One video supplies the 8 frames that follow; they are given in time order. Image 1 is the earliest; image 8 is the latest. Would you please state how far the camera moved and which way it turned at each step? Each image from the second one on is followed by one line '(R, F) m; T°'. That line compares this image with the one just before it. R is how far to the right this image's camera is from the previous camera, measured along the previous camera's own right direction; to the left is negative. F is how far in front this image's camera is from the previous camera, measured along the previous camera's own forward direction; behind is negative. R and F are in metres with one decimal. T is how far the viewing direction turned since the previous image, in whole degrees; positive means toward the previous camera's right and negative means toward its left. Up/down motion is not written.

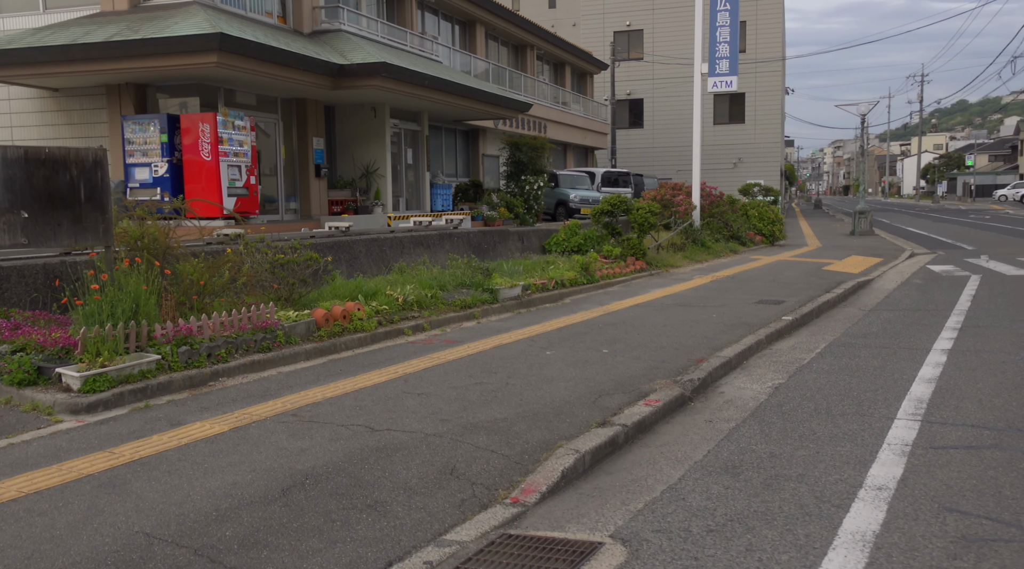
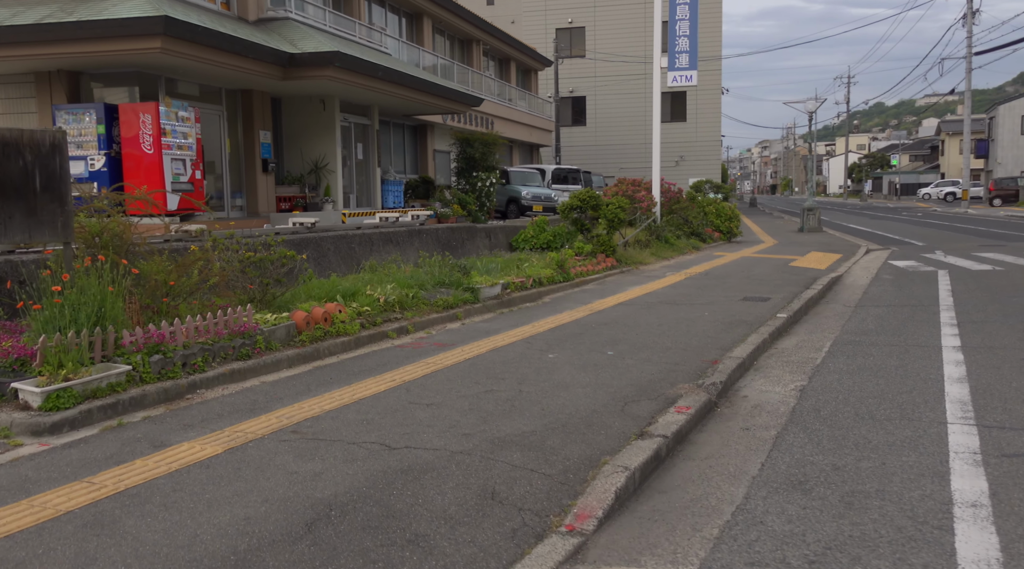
(-0.6, +0.5) m; +4°
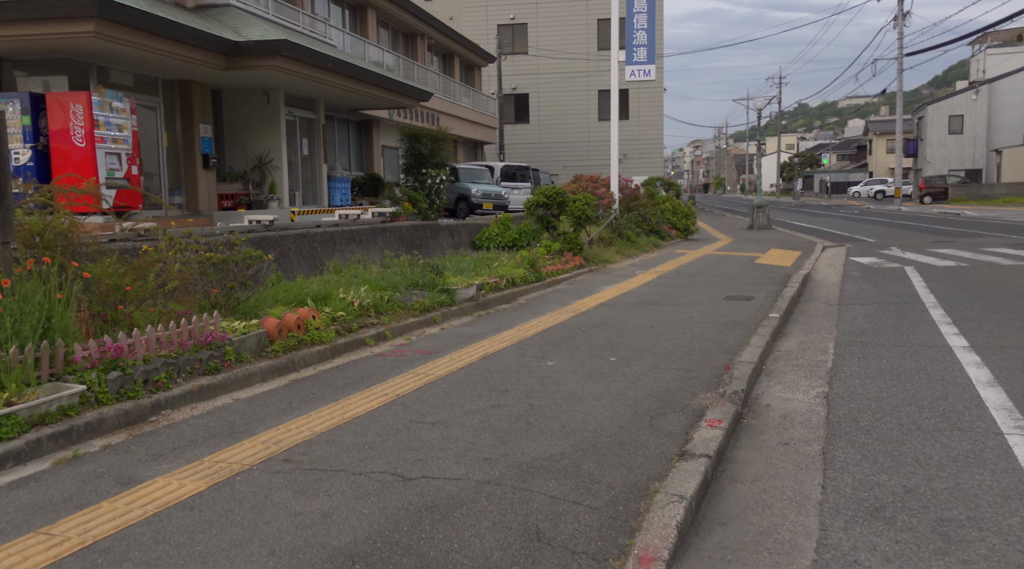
(-0.5, +0.6) m; +4°
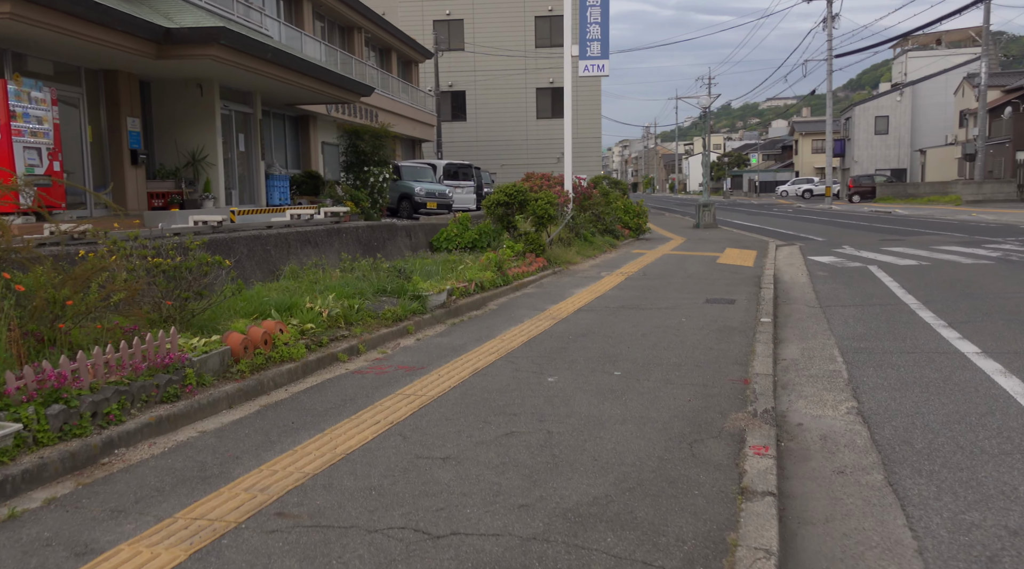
(-0.5, +0.7) m; +5°
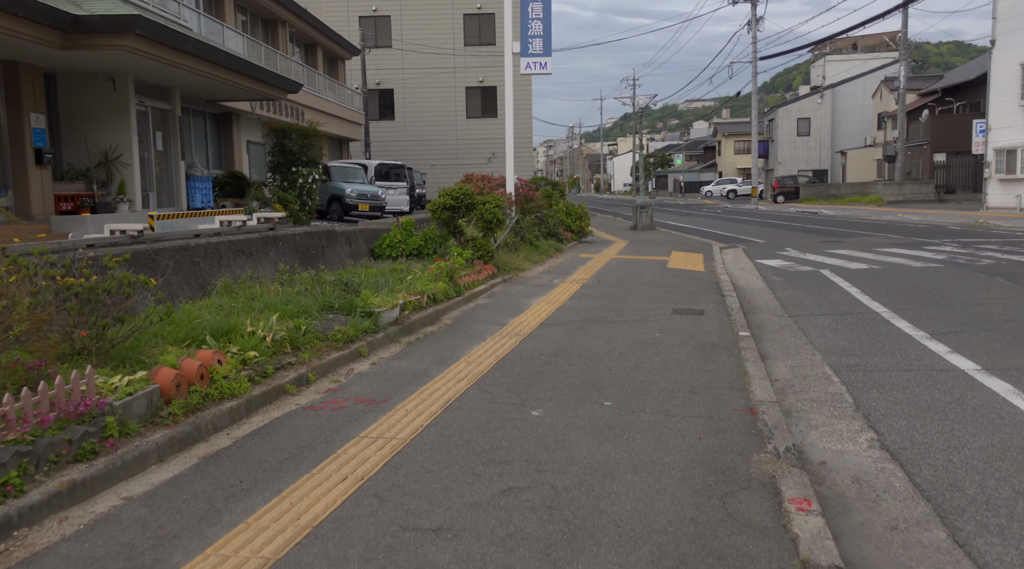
(-0.3, +0.8) m; +5°
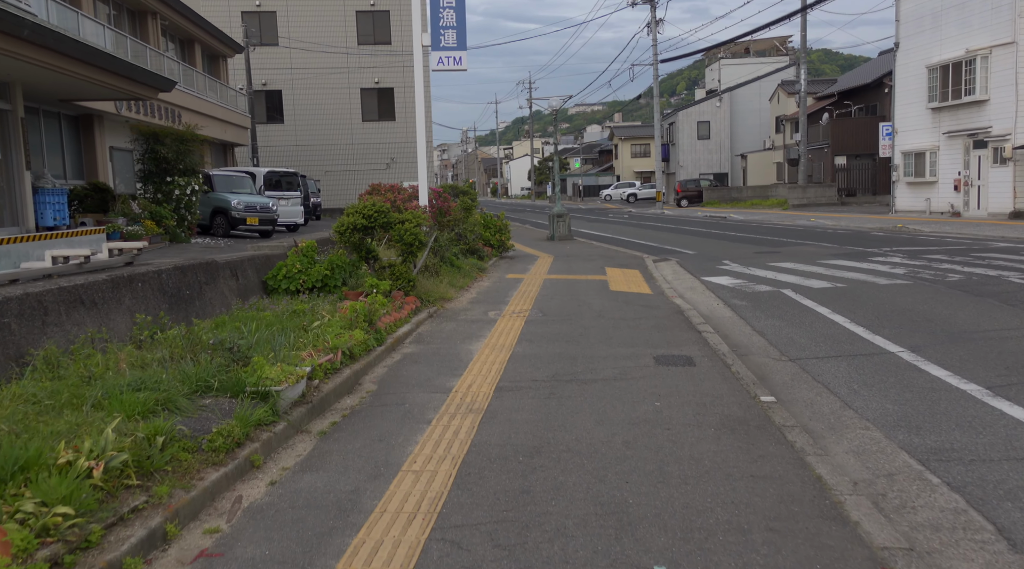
(-0.4, +2.2) m; +7°
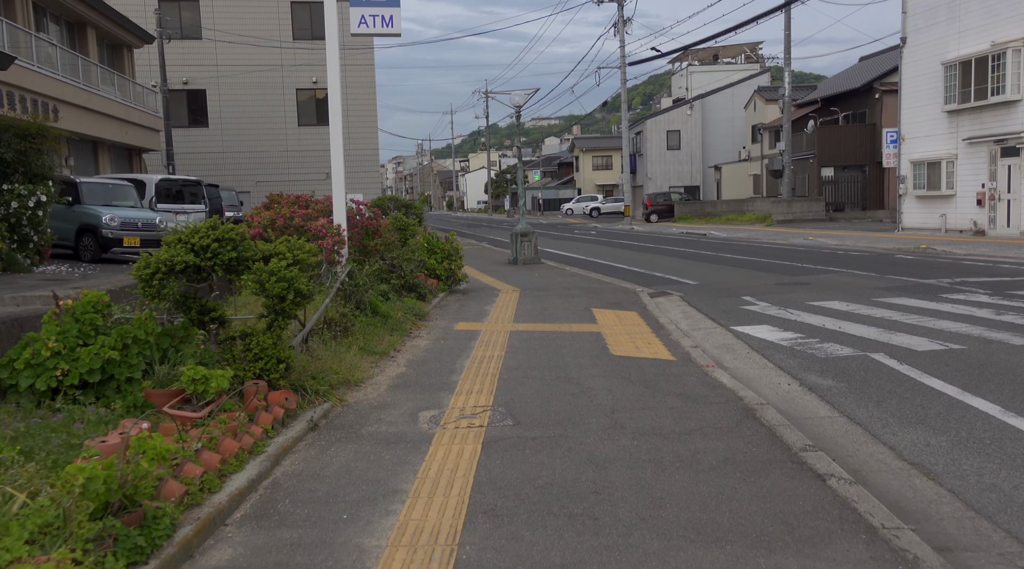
(+0.1, +4.6) m; +3°
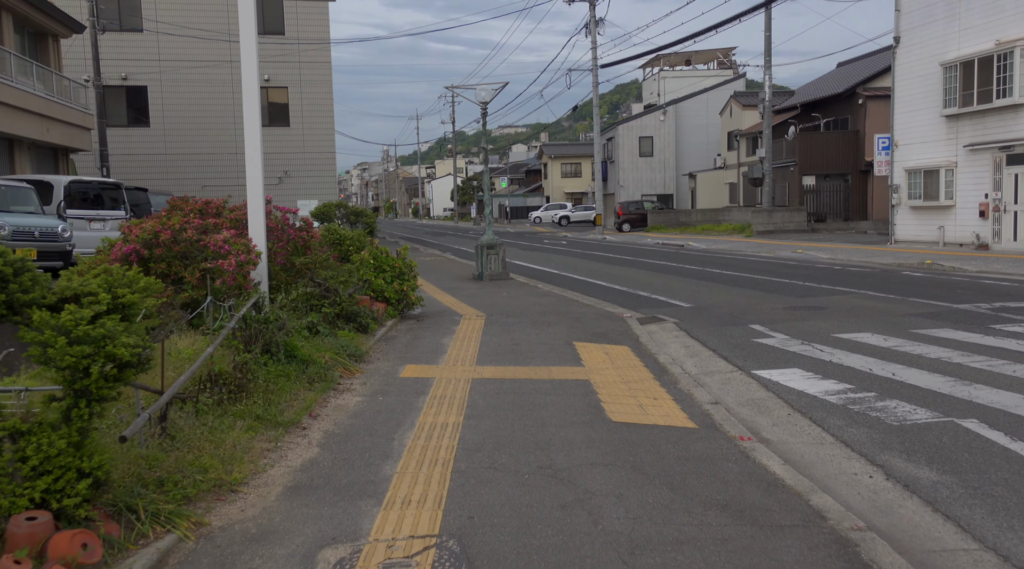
(0.0, +2.4) m; +2°
